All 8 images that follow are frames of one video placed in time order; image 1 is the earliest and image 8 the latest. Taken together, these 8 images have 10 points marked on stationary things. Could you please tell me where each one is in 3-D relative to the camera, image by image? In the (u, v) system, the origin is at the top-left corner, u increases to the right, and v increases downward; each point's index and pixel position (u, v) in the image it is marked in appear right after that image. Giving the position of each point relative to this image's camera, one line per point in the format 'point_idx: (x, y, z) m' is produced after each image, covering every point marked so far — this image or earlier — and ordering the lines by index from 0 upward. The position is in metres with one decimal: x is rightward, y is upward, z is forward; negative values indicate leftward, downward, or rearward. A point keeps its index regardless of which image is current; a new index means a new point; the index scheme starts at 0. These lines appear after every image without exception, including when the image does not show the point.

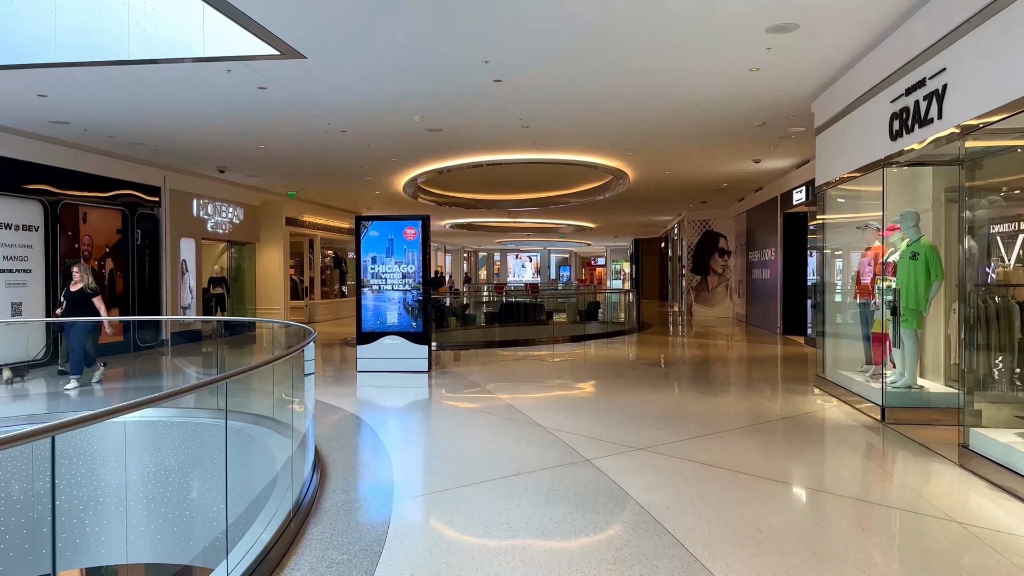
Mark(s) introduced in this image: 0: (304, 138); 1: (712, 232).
0: (-2.5, +1.8, +9.2) m
1: (+4.8, +1.3, +18.0) m
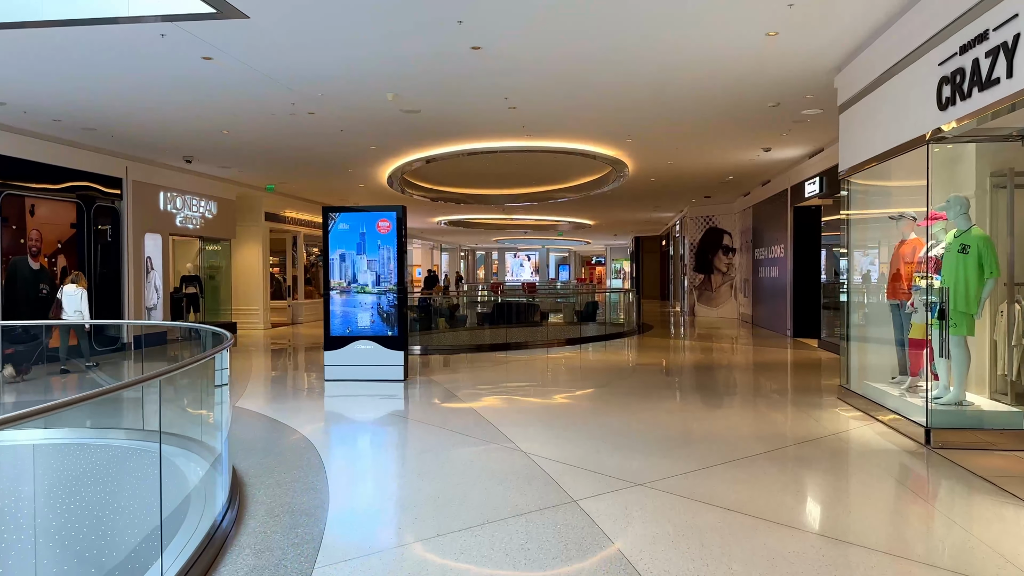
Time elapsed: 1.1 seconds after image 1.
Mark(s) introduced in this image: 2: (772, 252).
0: (-2.7, +1.8, +8.4) m
1: (+4.7, +1.4, +17.2) m
2: (+4.7, +0.6, +13.5) m
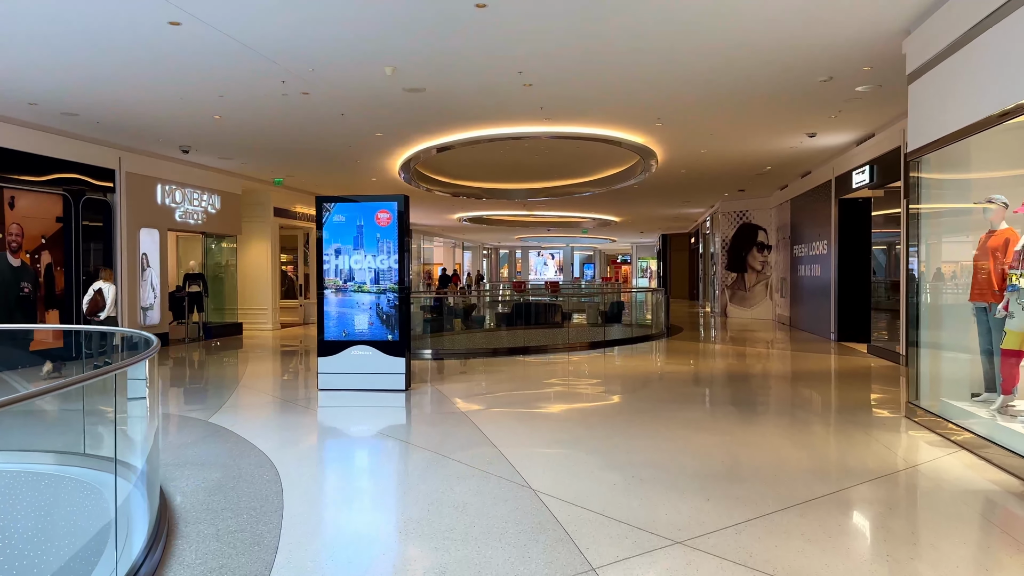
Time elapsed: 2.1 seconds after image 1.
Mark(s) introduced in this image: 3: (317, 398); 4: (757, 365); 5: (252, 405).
0: (-2.5, +1.8, +7.6) m
1: (+5.1, +1.4, +16.2) m
2: (+5.0, +0.6, +12.5) m
3: (-1.6, -0.9, +6.2) m
4: (+3.0, -0.9, +9.1) m
5: (-2.2, -1.0, +6.2) m
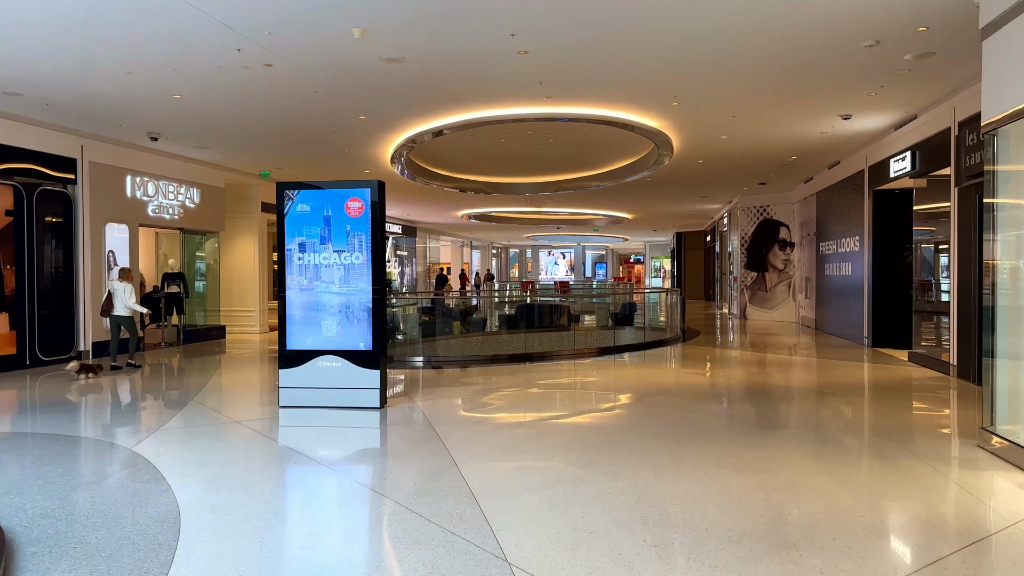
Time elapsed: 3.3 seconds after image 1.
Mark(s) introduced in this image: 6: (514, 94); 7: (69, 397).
0: (-2.5, +1.8, +6.8) m
1: (+5.3, +1.4, +15.2) m
2: (+5.1, +0.6, +11.5) m
3: (-1.7, -0.9, +5.4) m
4: (+3.0, -0.9, +8.2) m
5: (-2.3, -1.0, +5.4) m
6: (0.0, +1.9, +7.3) m
7: (-4.2, -1.0, +7.1) m
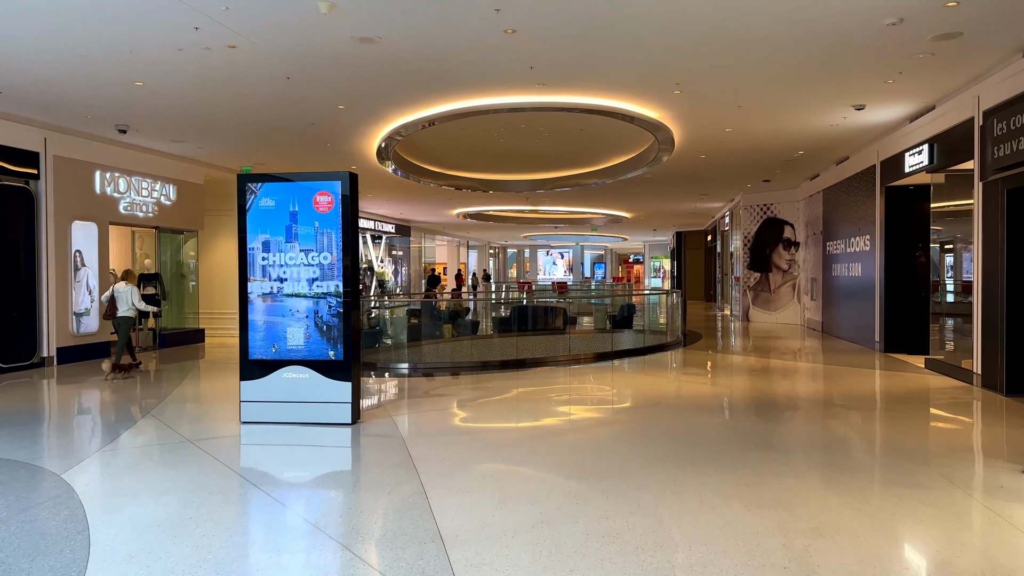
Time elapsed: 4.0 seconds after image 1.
0: (-2.6, +1.8, +6.2) m
1: (+5.1, +1.3, +14.7) m
2: (+5.0, +0.6, +11.0) m
3: (-1.8, -0.9, +4.8) m
4: (+2.9, -1.0, +7.7) m
5: (-2.4, -1.0, +4.8) m
6: (-0.1, +1.9, +6.8) m
7: (-4.3, -1.1, +6.6) m
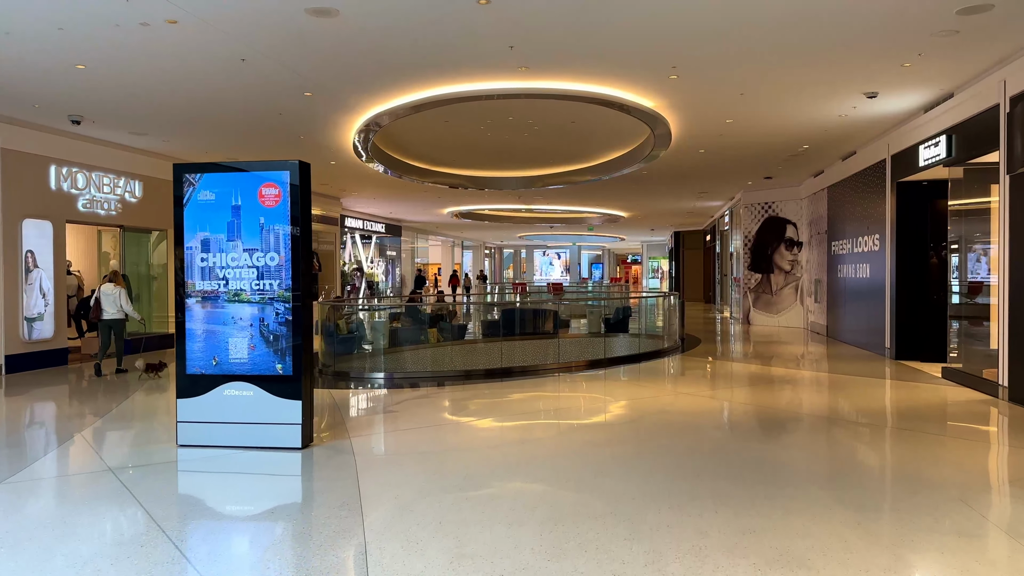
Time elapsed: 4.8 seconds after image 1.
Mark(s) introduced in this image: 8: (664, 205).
0: (-2.8, +1.8, +5.6) m
1: (+5.0, +1.3, +14.1) m
2: (+4.8, +0.6, +10.4) m
3: (-2.0, -1.0, +4.2) m
4: (+2.7, -1.0, +7.1) m
5: (-2.5, -1.0, +4.2) m
6: (-0.2, +1.8, +6.2) m
7: (-4.4, -1.1, +5.9) m
8: (+3.6, +2.0, +18.1) m
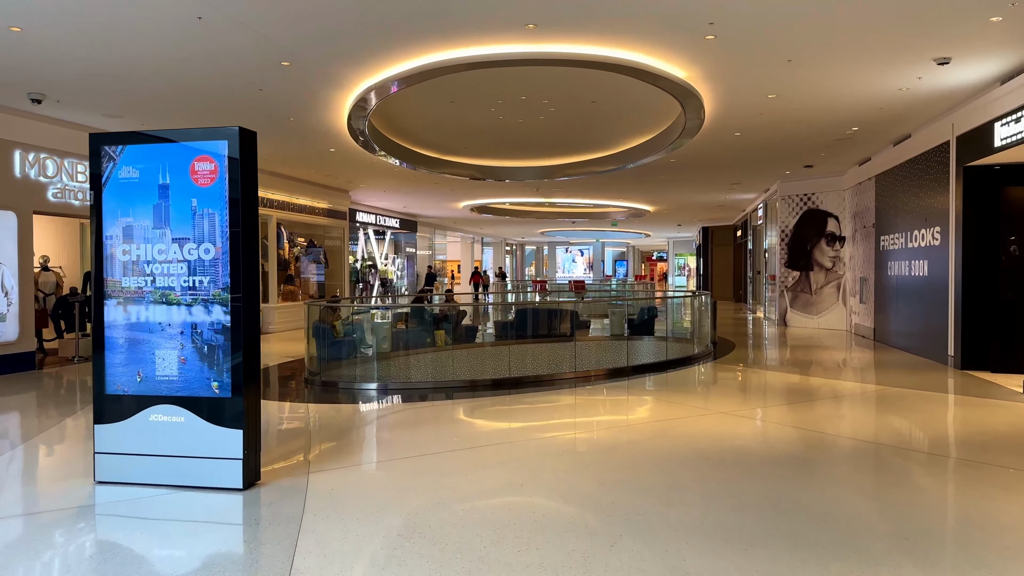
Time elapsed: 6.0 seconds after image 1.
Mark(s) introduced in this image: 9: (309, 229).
0: (-2.7, +1.8, +4.8) m
1: (+5.3, +1.3, +13.0) m
2: (+5.0, +0.6, +9.4) m
3: (-2.0, -1.0, +3.4) m
4: (+2.8, -1.0, +6.1) m
5: (-2.5, -1.0, +3.4) m
6: (-0.2, +1.8, +5.2) m
7: (-4.4, -1.1, +5.2) m
8: (+4.1, +2.0, +17.0) m
9: (-3.8, +1.1, +14.1) m
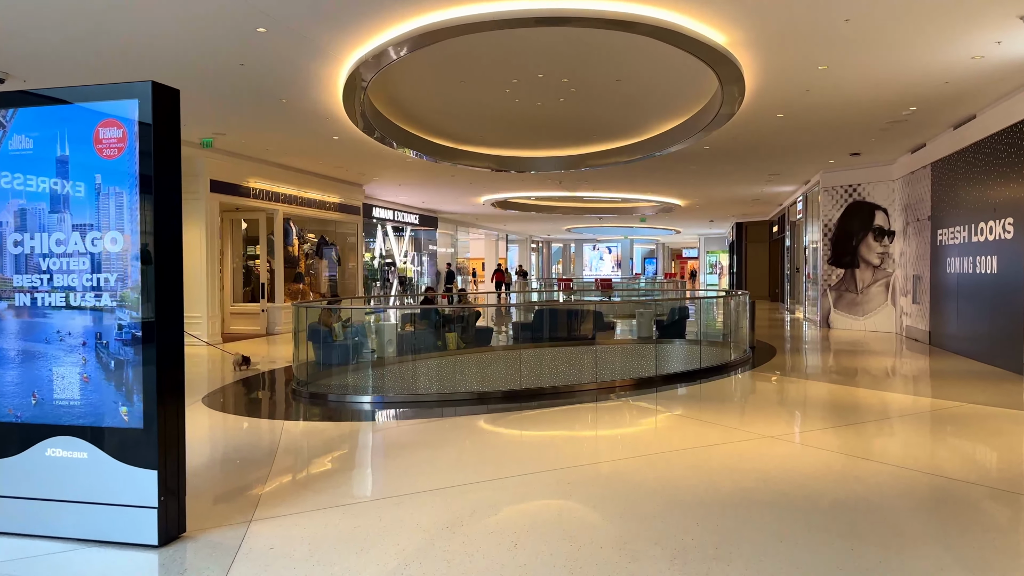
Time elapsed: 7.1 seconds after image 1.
0: (-2.7, +1.8, +4.1) m
1: (+5.6, +1.3, +12.0) m
2: (+5.2, +0.6, +8.4) m
3: (-2.0, -1.0, +2.7) m
4: (+2.8, -1.0, +5.2) m
5: (-2.6, -1.0, +2.7) m
6: (-0.2, +1.8, +4.4) m
7: (-4.3, -1.1, +4.5) m
8: (+4.5, +2.1, +16.1) m
9: (-3.4, +1.1, +13.4) m
